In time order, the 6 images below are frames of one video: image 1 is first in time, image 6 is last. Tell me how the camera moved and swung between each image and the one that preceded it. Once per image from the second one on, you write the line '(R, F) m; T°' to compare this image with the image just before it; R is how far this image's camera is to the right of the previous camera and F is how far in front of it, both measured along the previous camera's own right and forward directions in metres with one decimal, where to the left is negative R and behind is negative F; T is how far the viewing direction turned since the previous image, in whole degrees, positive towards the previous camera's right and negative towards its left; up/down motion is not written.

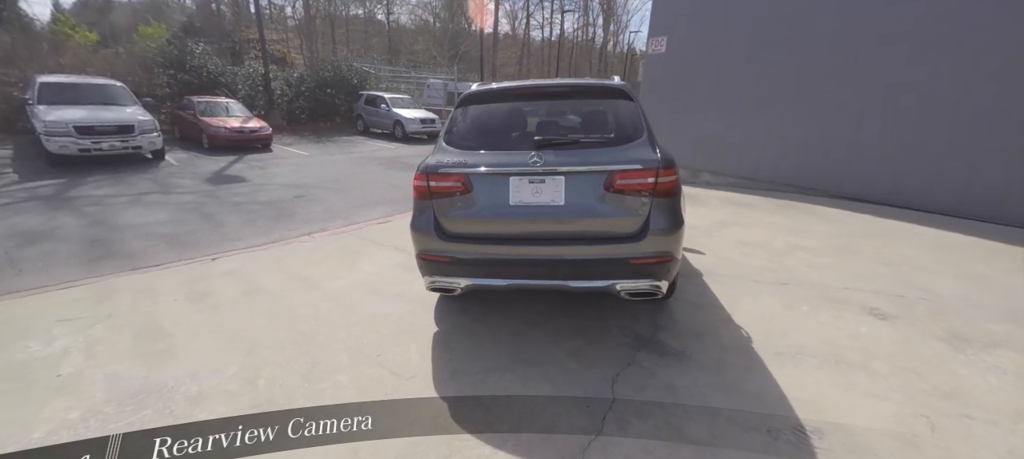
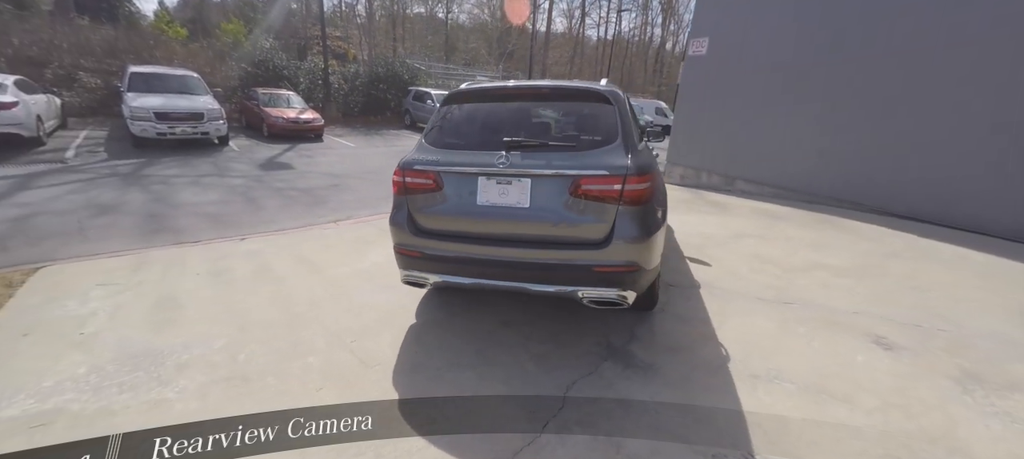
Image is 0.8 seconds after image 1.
(+0.5, 0.0) m; -8°
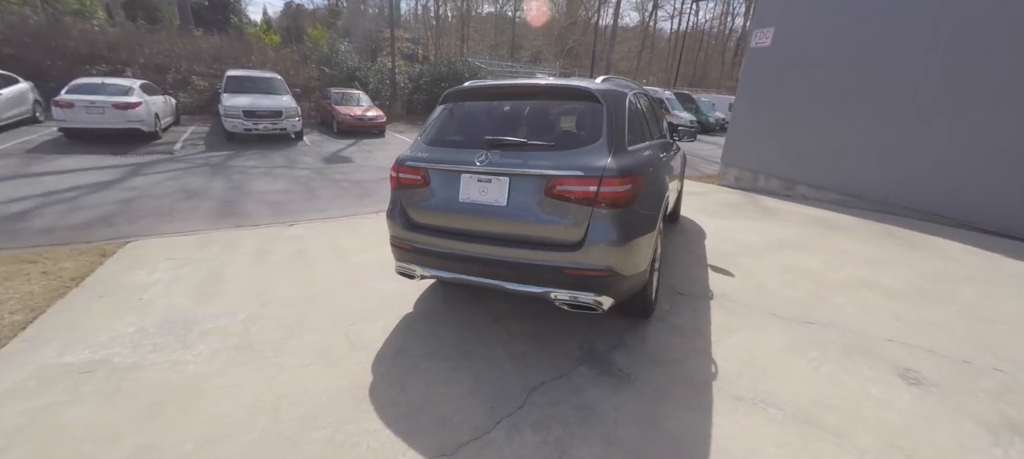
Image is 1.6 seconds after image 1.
(+0.6, 0.0) m; -10°
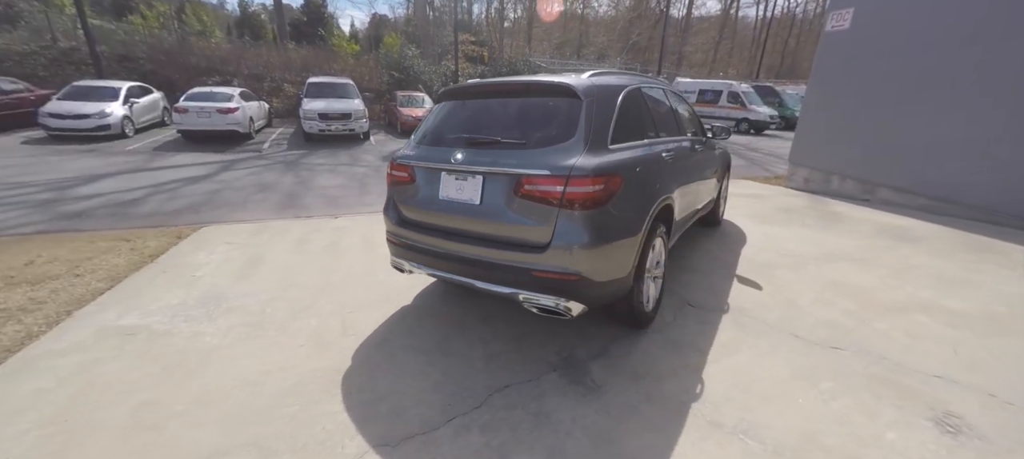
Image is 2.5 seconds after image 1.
(+0.7, +0.1) m; -11°
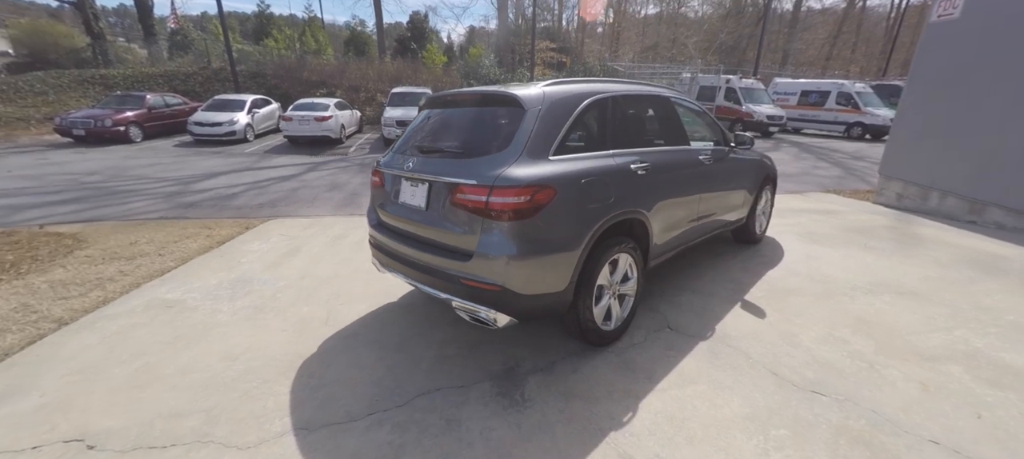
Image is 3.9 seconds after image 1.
(+1.0, +0.1) m; -13°
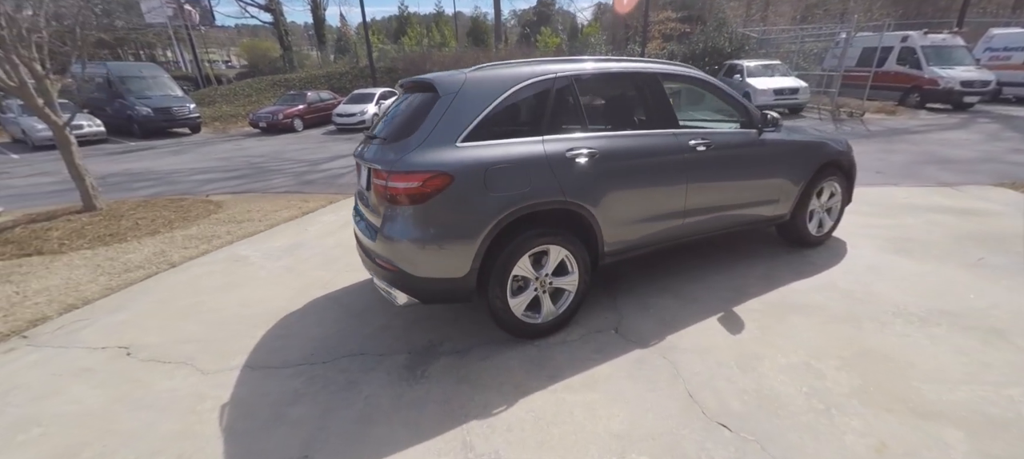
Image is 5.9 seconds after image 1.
(+1.3, +0.3) m; -19°
